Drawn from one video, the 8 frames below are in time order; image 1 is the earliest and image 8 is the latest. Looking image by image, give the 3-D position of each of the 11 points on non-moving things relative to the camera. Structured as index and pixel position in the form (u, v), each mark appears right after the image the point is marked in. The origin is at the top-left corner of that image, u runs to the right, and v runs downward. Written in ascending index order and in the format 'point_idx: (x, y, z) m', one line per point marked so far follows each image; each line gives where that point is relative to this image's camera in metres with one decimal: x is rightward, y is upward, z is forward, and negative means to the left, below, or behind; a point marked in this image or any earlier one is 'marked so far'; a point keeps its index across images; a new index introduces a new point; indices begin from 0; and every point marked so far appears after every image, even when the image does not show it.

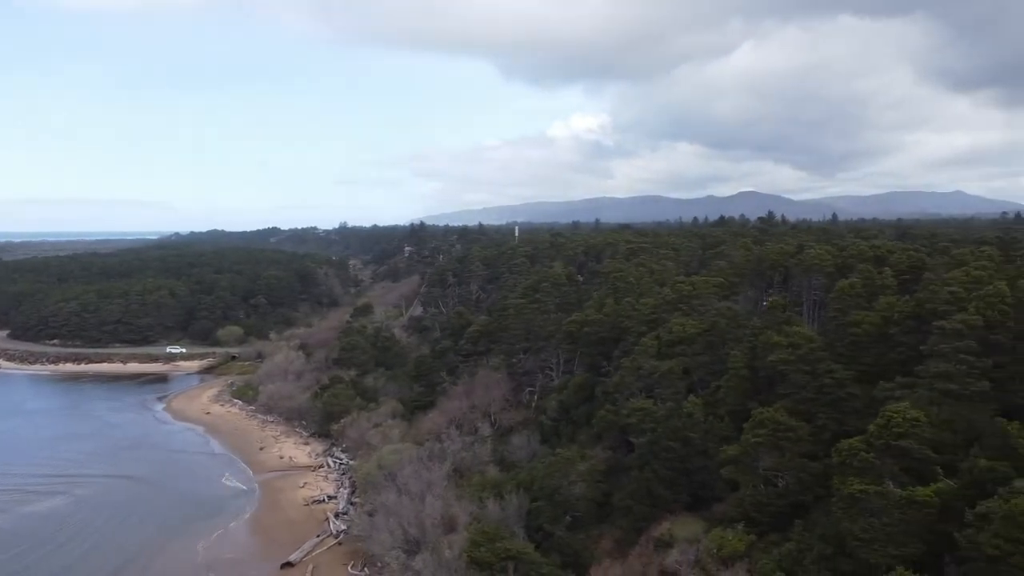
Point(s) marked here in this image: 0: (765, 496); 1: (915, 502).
0: (+6.8, -5.6, +18.1) m
1: (+7.8, -4.1, +13.1) m
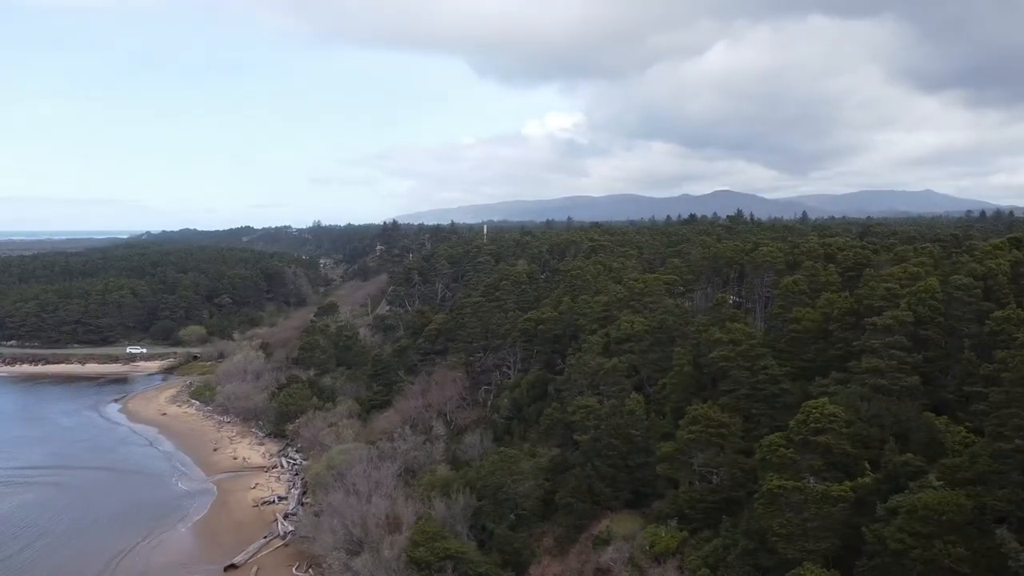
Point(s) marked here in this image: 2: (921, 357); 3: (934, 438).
0: (+5.0, -5.5, +18.2) m
1: (+6.2, -4.1, +13.1) m
2: (+11.4, -1.9, +18.9) m
3: (+10.4, -3.7, +16.7) m
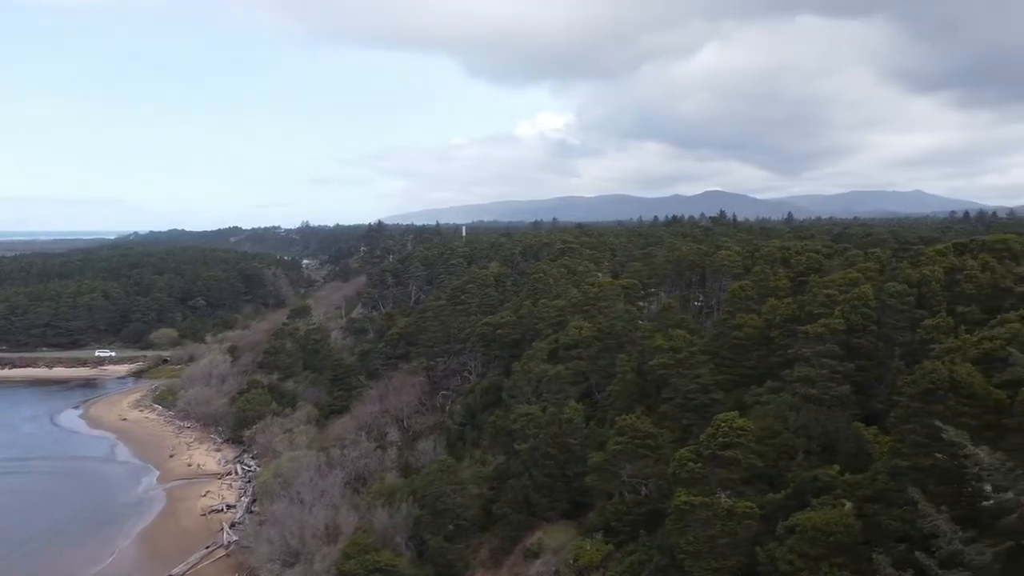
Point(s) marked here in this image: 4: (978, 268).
0: (+3.0, -5.7, +17.8) m
1: (+4.3, -4.3, +12.8) m
2: (+9.4, -2.1, +18.6) m
3: (+8.4, -3.9, +16.4) m
4: (+13.4, +0.6, +19.6) m
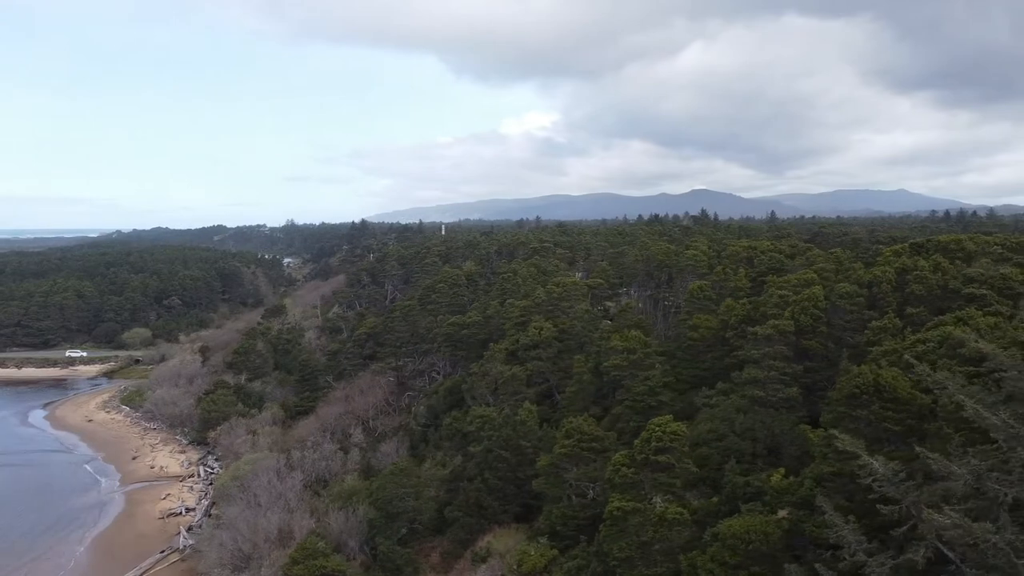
0: (+1.5, -5.7, +17.5) m
1: (+2.9, -4.3, +12.5) m
2: (+7.9, -2.2, +18.5) m
3: (+7.0, -3.9, +16.2) m
4: (+11.9, +0.6, +19.5) m
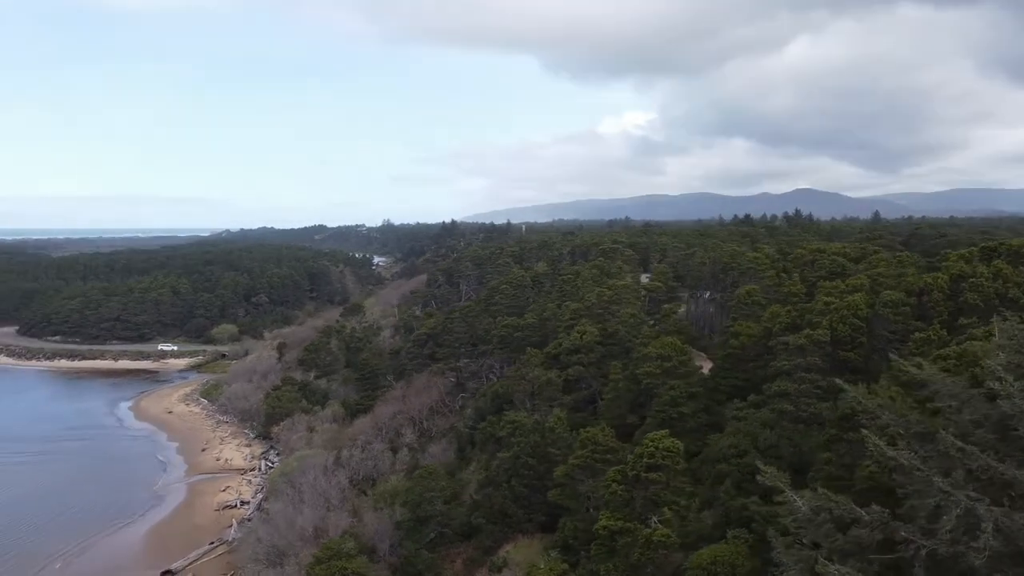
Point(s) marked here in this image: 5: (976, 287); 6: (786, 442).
0: (+1.7, -5.9, +16.9) m
1: (+2.5, -4.4, +11.8) m
2: (+8.3, -2.4, +17.1) m
3: (+7.1, -4.1, +15.0) m
4: (+12.4, +0.3, +17.6) m
5: (+11.8, 0.0, +17.2) m
6: (+6.4, -3.6, +15.8) m
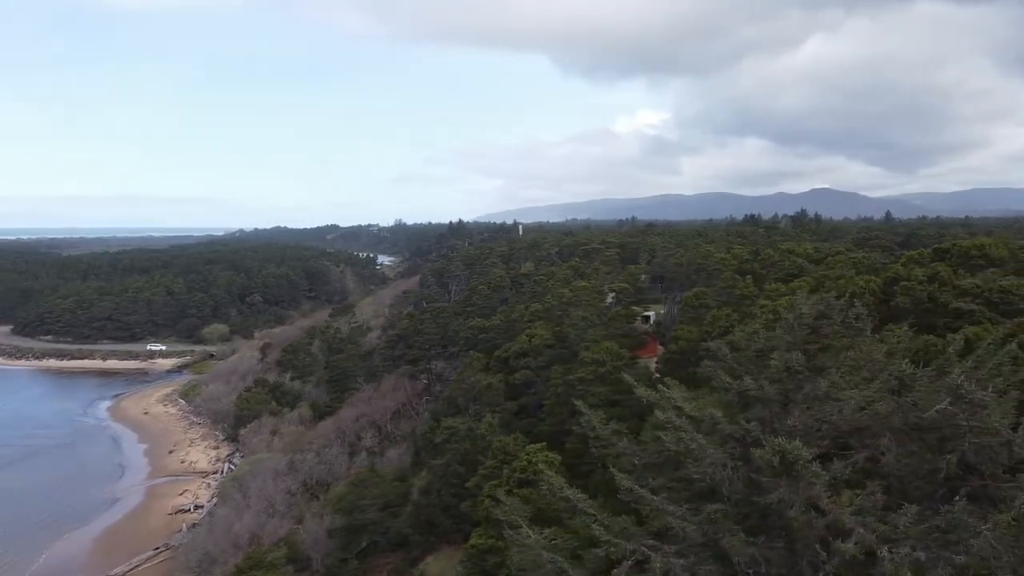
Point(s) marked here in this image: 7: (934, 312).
0: (-0.5, -5.9, +16.2) m
1: (+0.2, -4.5, +11.1) m
2: (+6.0, -2.4, +16.3) m
3: (+4.8, -4.2, +14.2) m
4: (+10.1, +0.2, +16.8) m
5: (+9.6, -0.1, +16.4) m
6: (+4.1, -3.7, +15.1) m
7: (+10.0, -0.6, +16.0) m
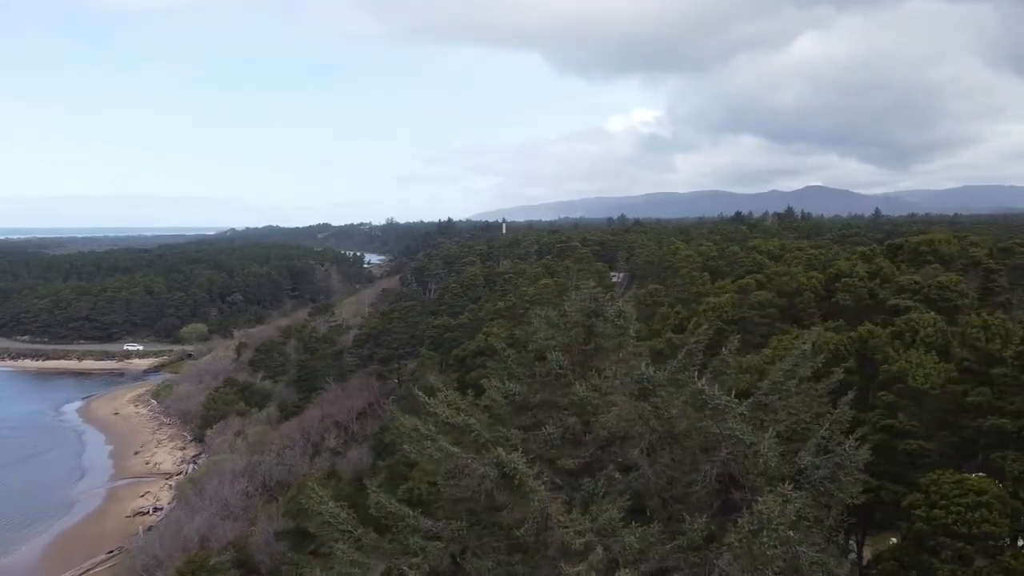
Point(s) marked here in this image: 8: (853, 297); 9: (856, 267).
0: (-2.1, -5.9, +15.8) m
1: (-1.3, -4.5, +10.7) m
2: (+4.5, -2.4, +16.0) m
3: (+3.3, -4.1, +13.9) m
4: (+8.6, +0.3, +16.5) m
5: (+8.0, 0.0, +16.1) m
6: (+2.6, -3.6, +14.8) m
7: (+8.4, -0.5, +15.7) m
8: (+8.0, -0.2, +15.9) m
9: (+9.0, +0.6, +17.6) m
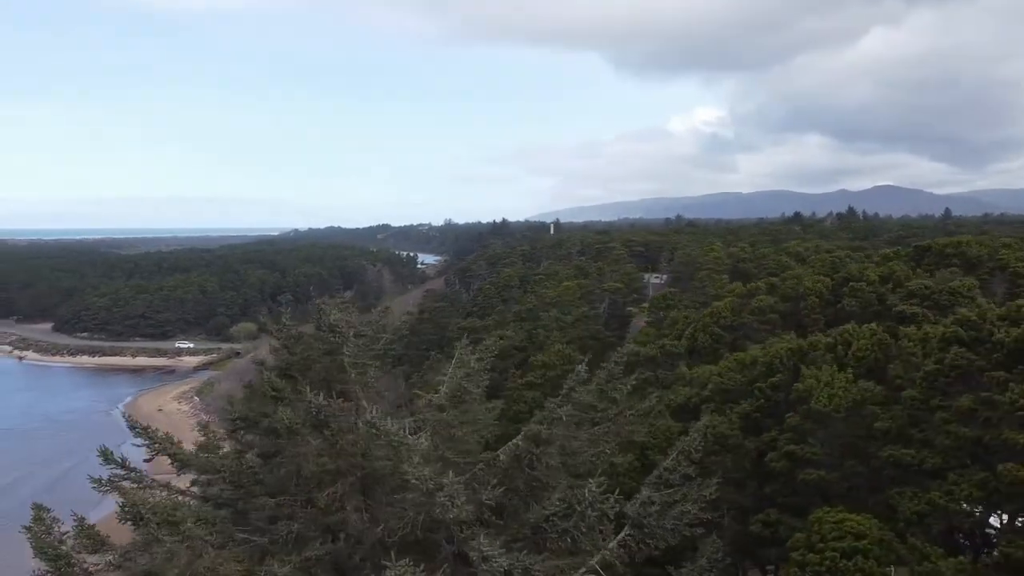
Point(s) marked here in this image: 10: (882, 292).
0: (-2.4, -5.9, +15.5) m
1: (-2.0, -4.5, +10.4) m
2: (+4.1, -2.4, +15.2) m
3: (+2.7, -4.2, +13.2) m
4: (+8.2, +0.2, +15.4) m
5: (+7.7, -0.1, +15.0) m
6: (+2.2, -3.7, +14.1) m
7: (+8.1, -0.6, +14.6) m
8: (+7.7, -0.3, +14.8) m
9: (+8.8, +0.4, +16.4) m
10: (+8.0, -0.1, +14.7) m
